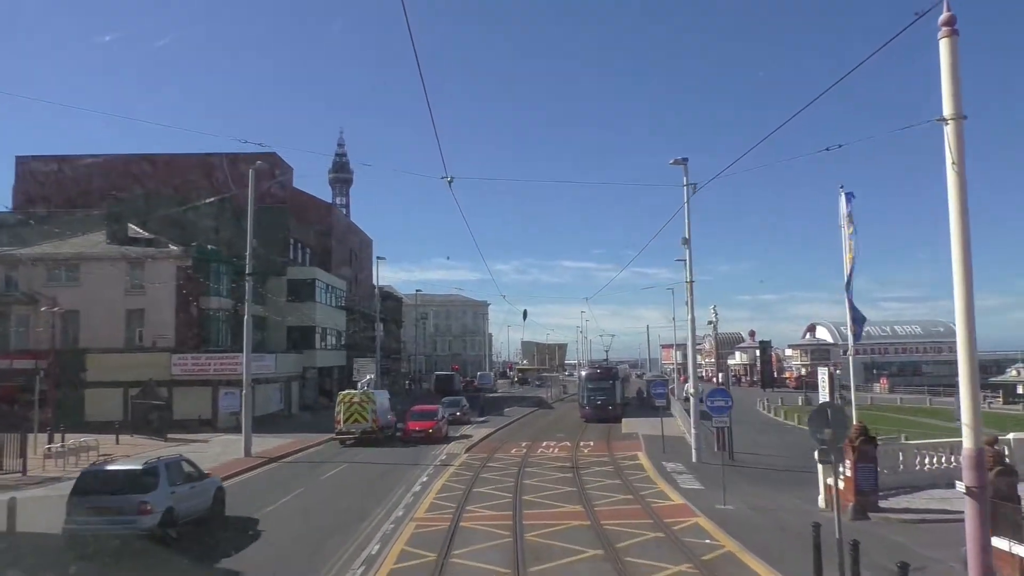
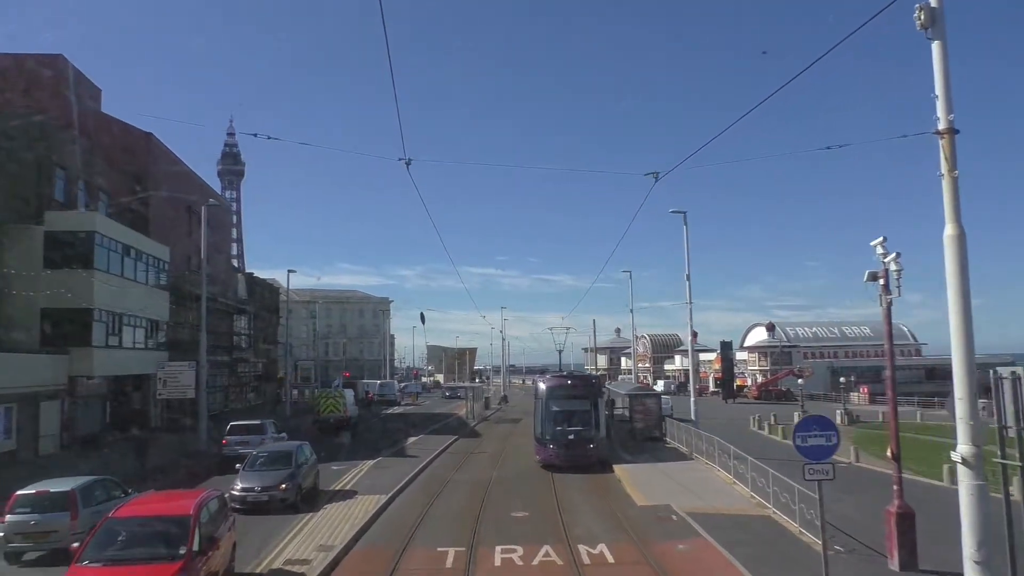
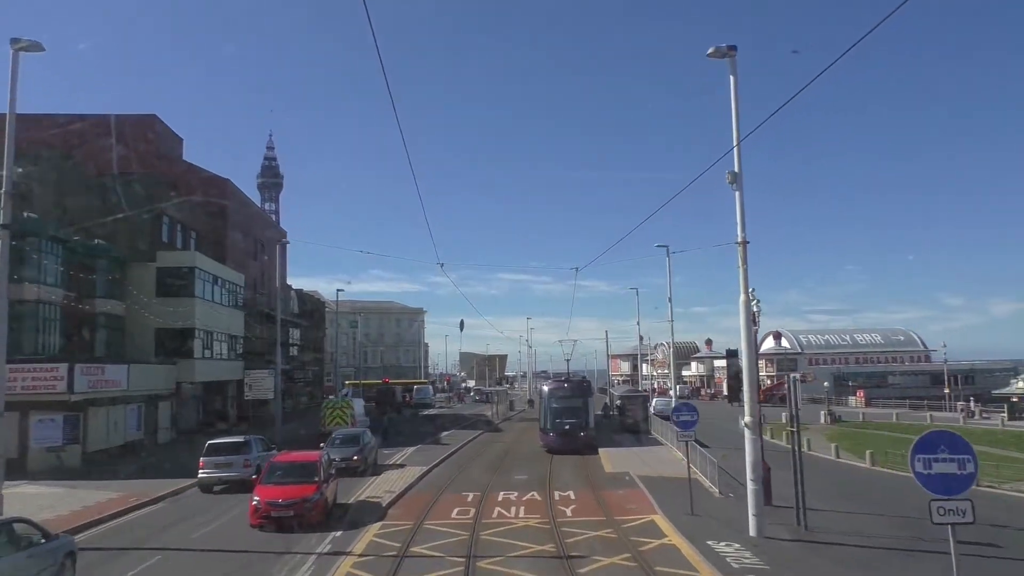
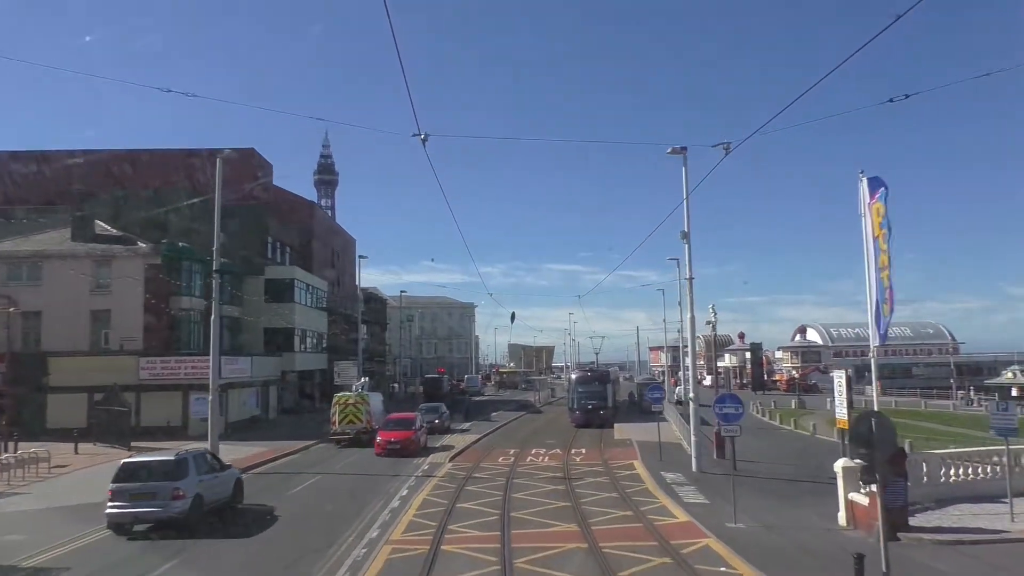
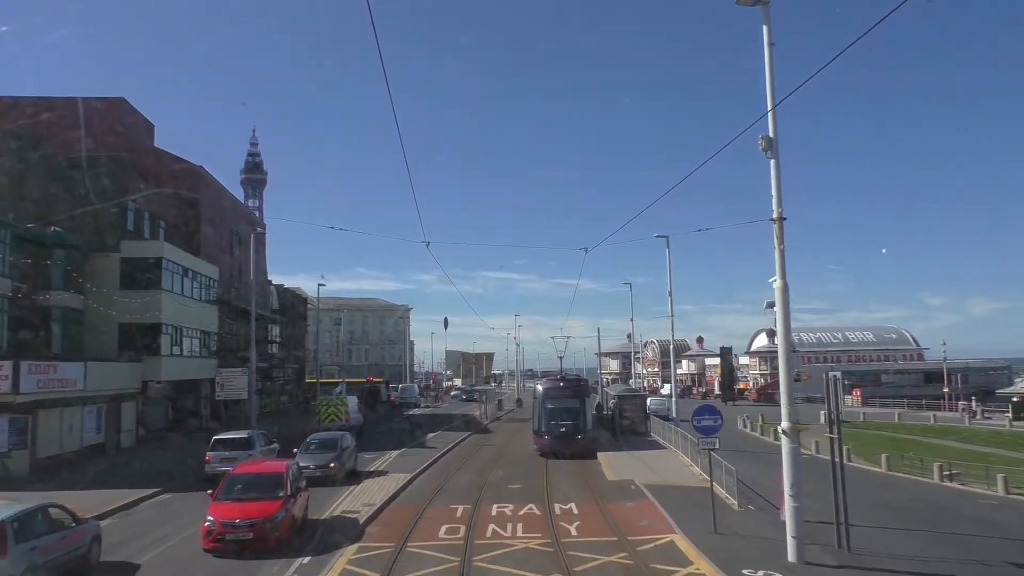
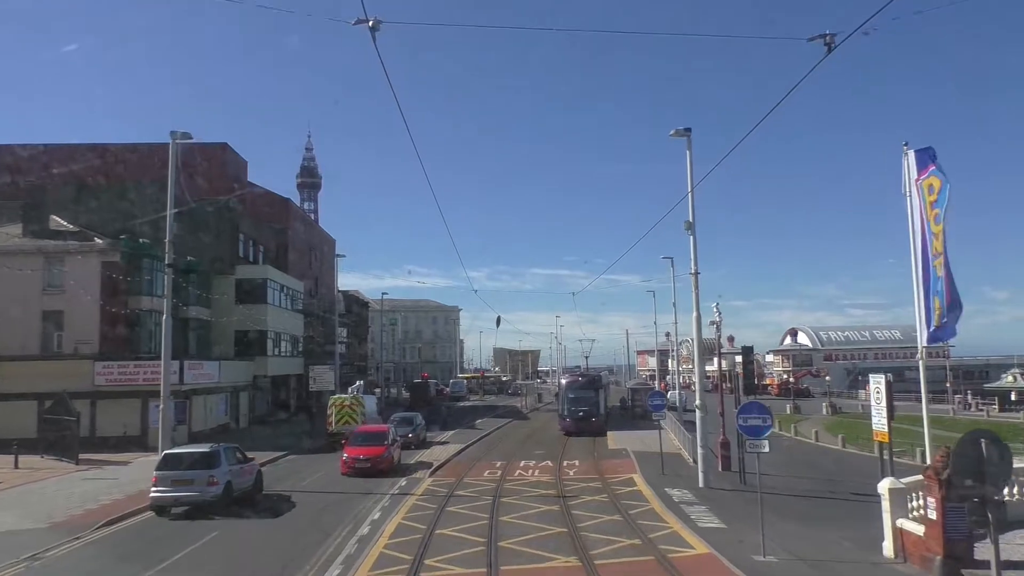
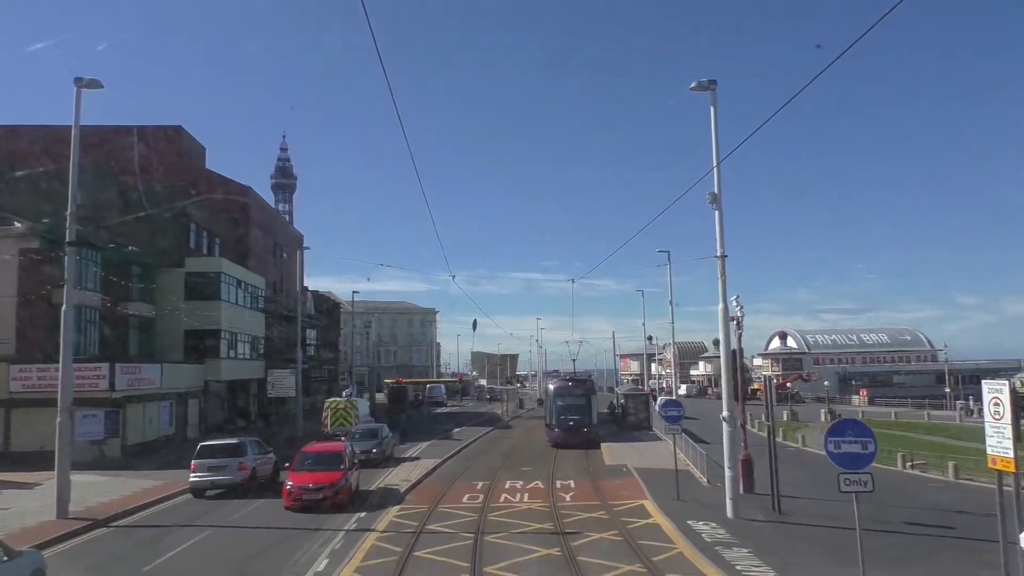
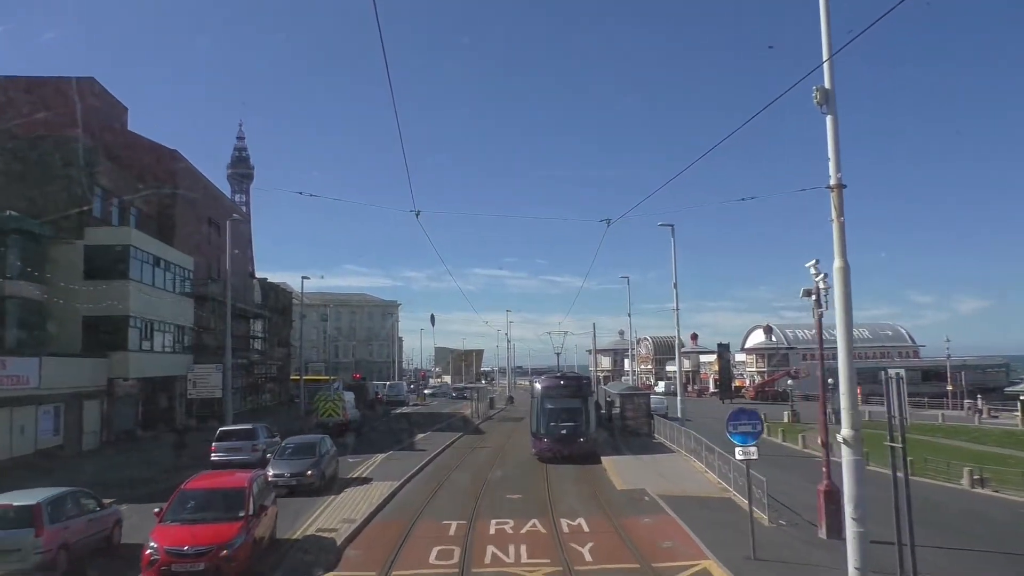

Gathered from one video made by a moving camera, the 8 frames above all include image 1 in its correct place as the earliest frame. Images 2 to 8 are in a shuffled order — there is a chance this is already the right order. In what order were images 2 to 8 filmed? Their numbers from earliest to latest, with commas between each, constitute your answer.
4, 6, 7, 3, 5, 8, 2
